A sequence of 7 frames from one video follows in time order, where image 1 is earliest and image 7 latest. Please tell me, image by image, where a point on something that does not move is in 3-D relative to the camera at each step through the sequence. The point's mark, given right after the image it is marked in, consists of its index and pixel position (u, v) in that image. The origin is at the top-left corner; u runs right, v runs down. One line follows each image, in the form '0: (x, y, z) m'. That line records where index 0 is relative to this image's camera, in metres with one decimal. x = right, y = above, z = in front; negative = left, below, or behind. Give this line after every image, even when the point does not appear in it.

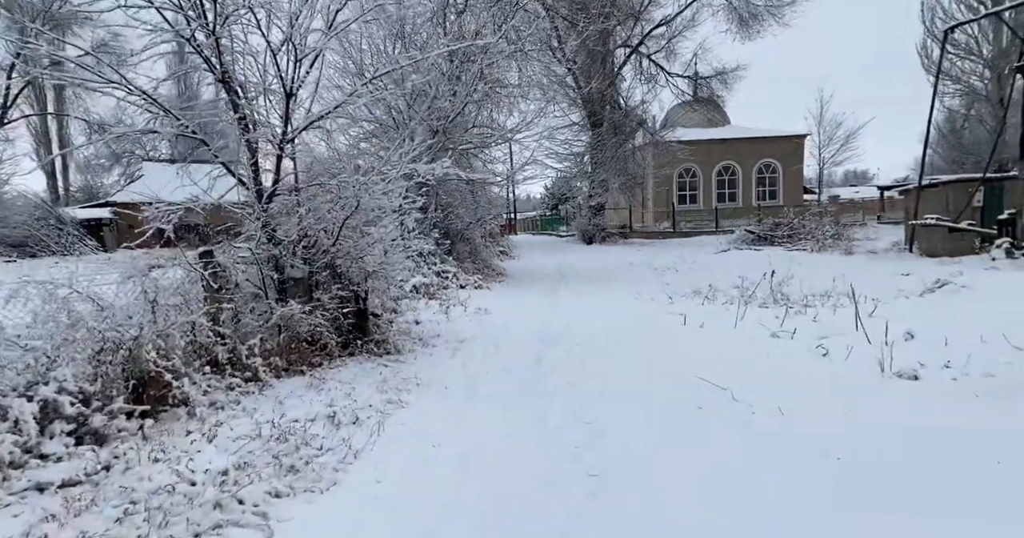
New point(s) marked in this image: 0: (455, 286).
0: (-1.0, -0.3, +11.2) m
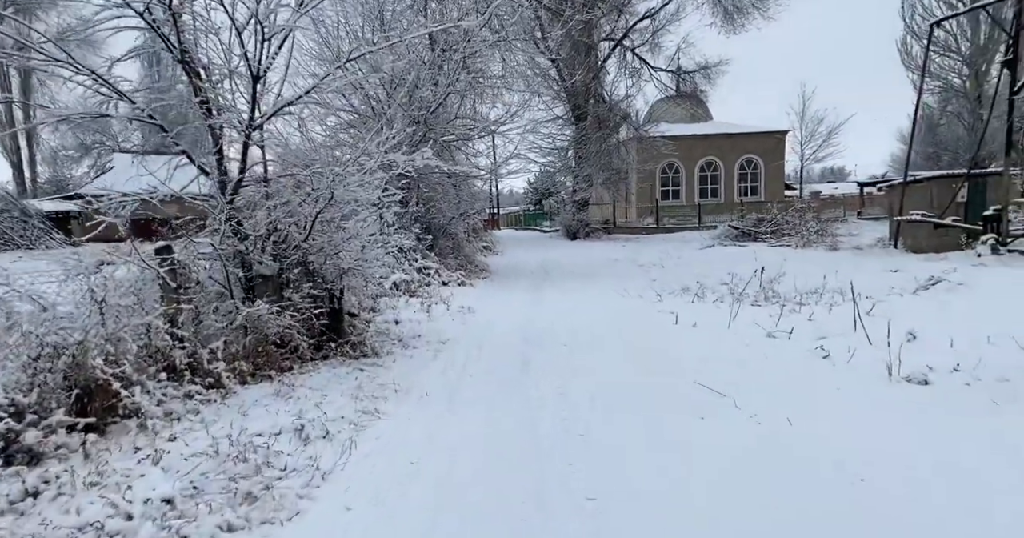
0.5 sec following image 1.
0: (-1.3, -0.2, +10.8) m
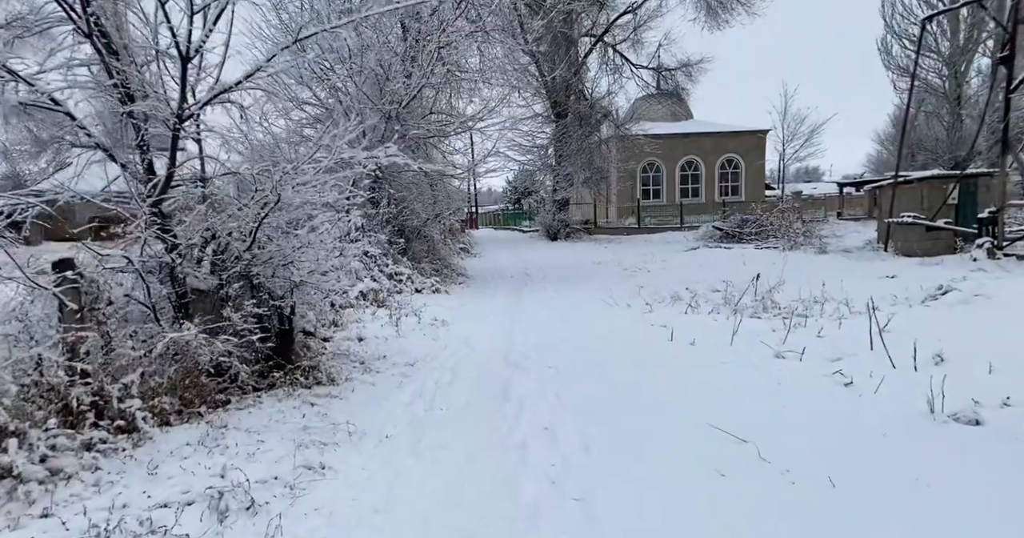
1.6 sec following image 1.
0: (-1.6, -0.3, +10.0) m
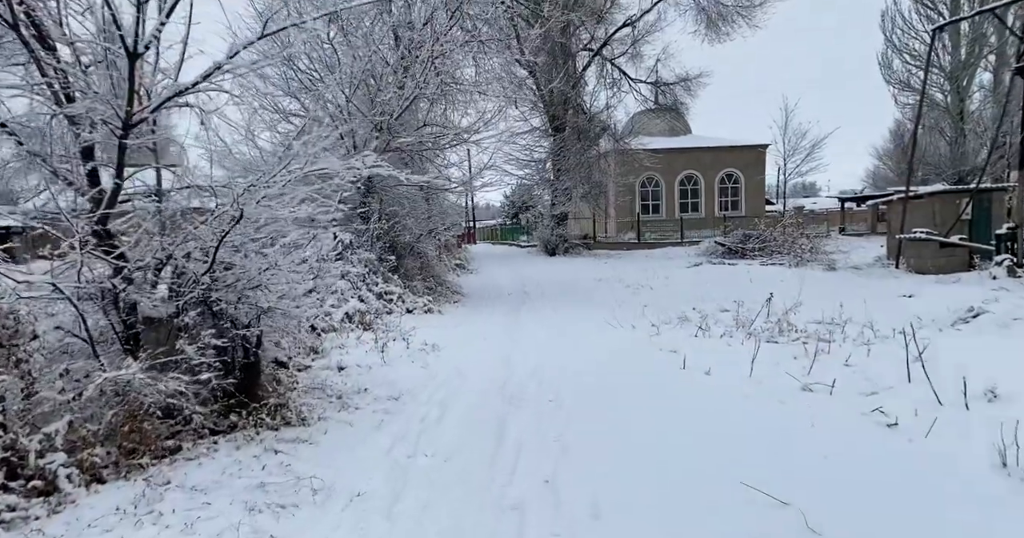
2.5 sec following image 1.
0: (-1.7, -0.6, +9.4) m
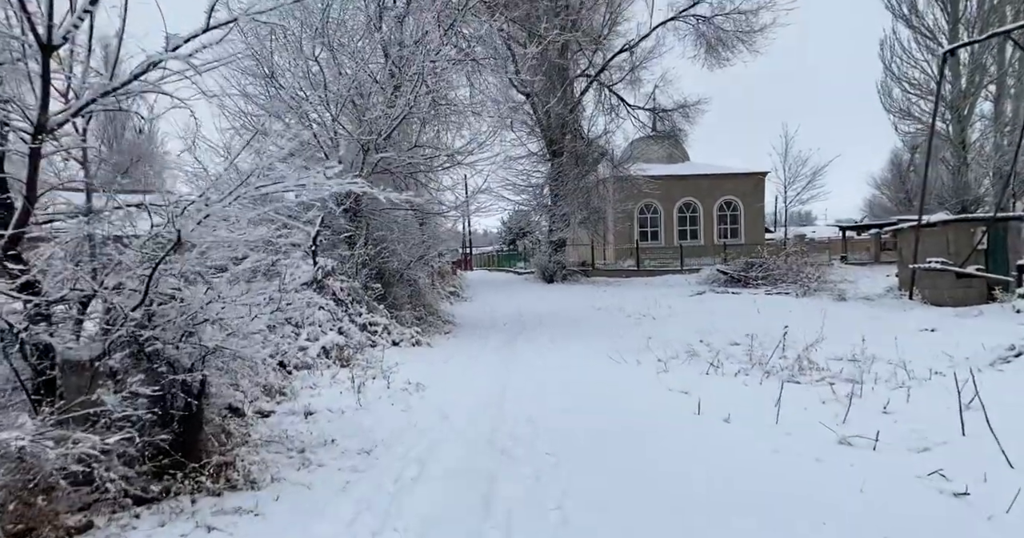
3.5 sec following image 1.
0: (-1.8, -1.0, +8.7) m
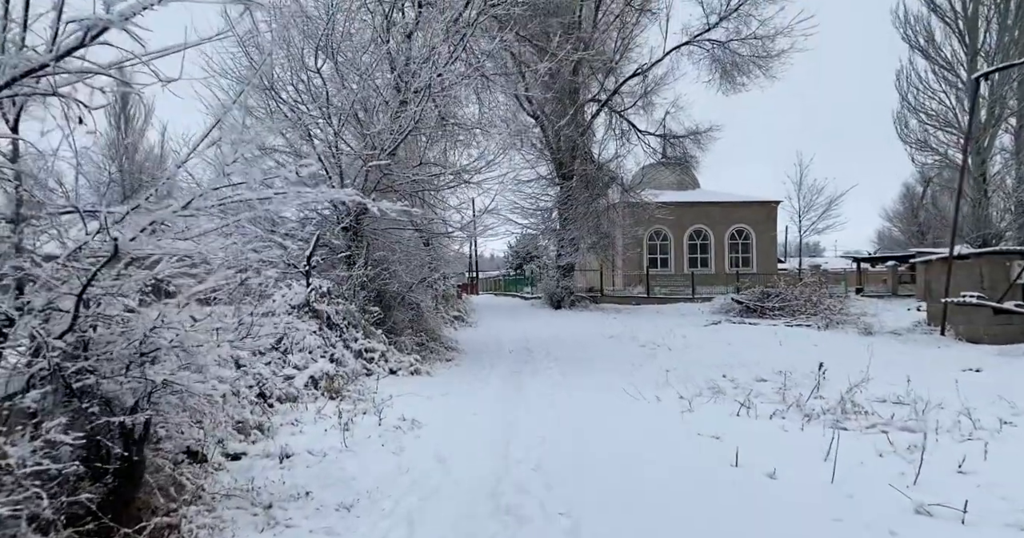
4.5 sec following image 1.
0: (-1.7, -1.3, +8.0) m
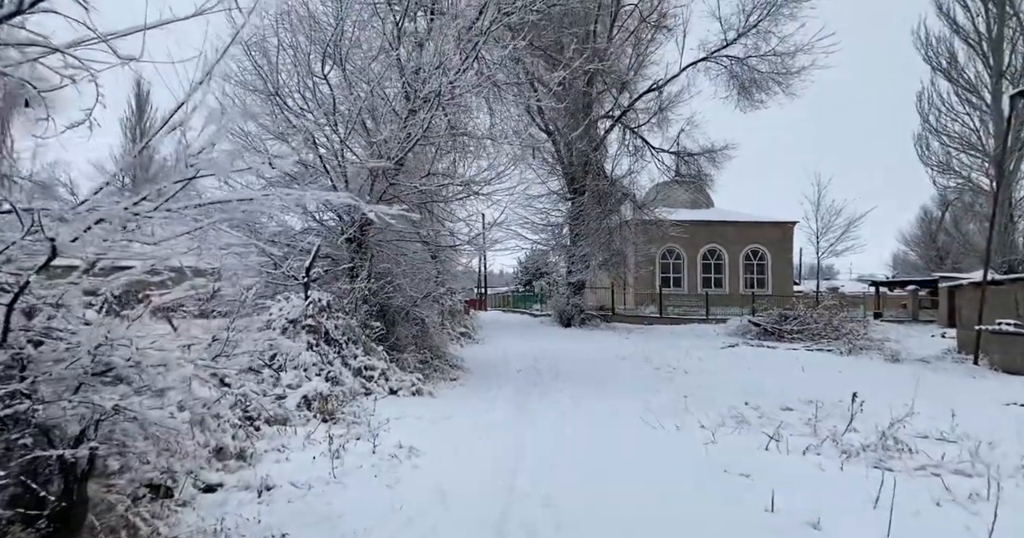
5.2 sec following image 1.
0: (-1.6, -1.5, +7.6) m
